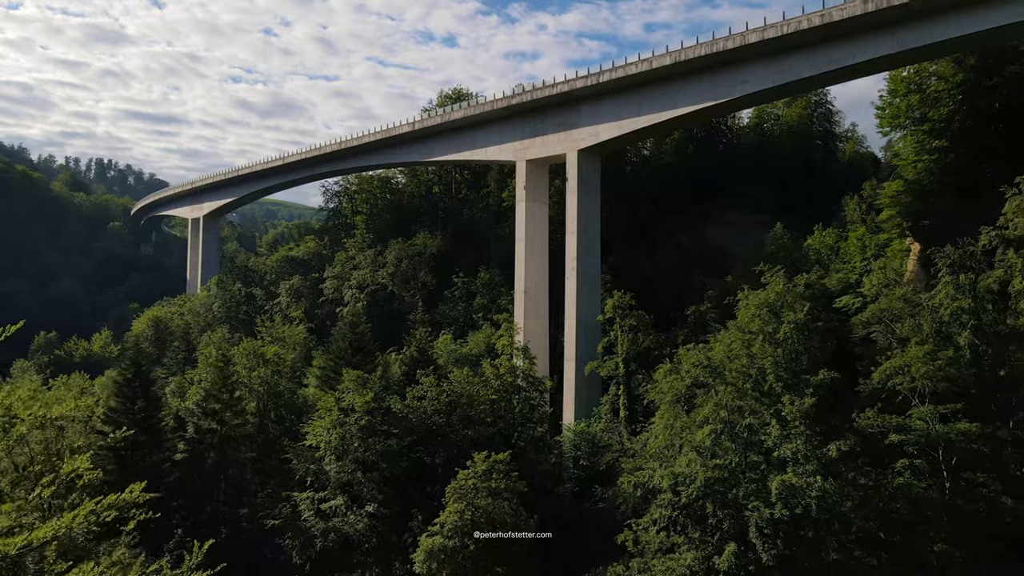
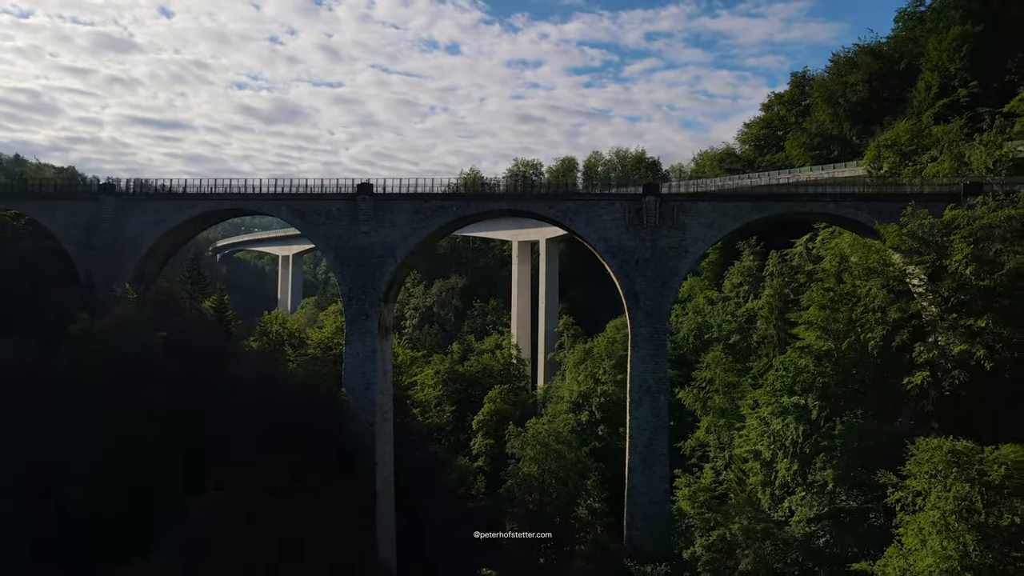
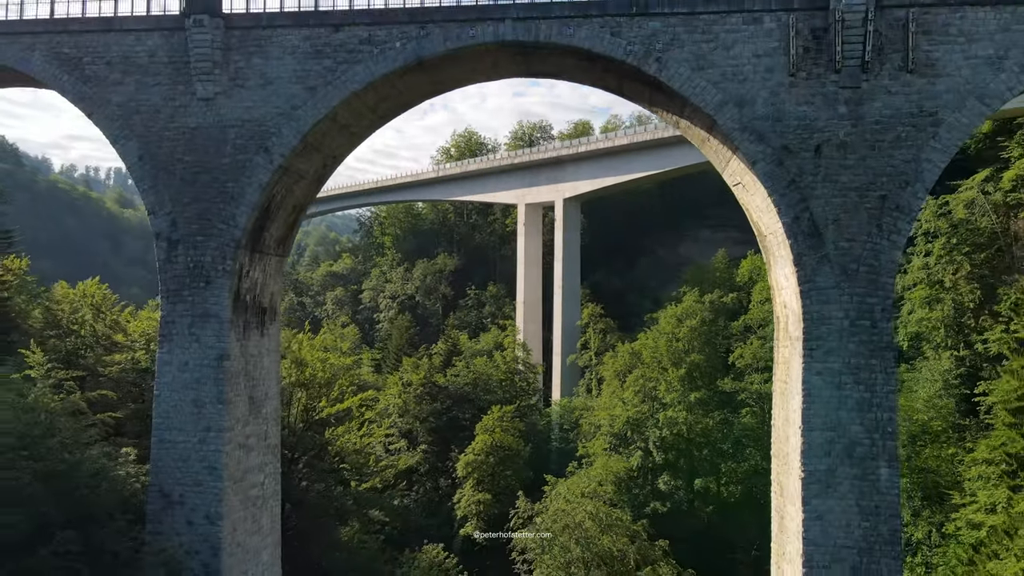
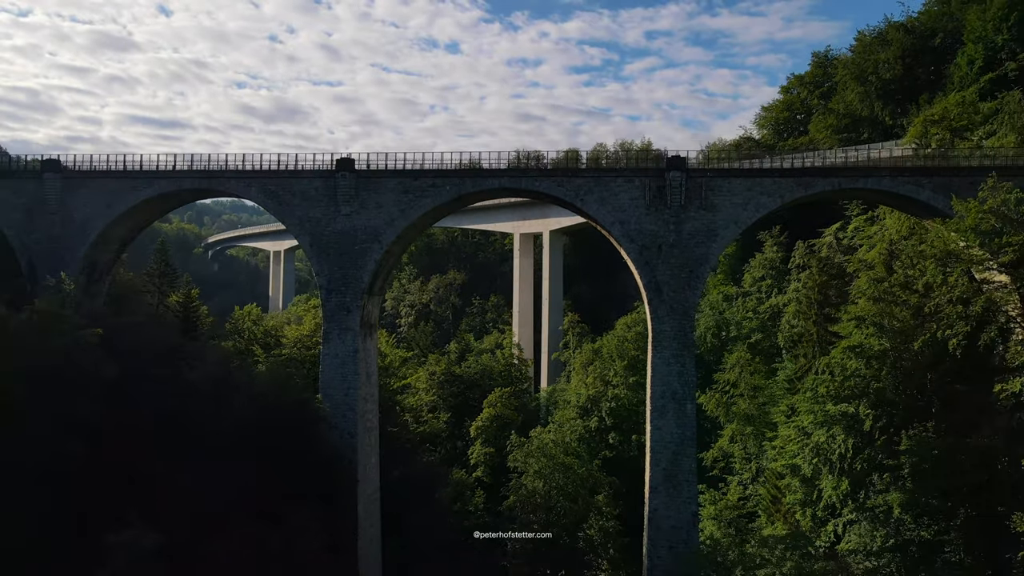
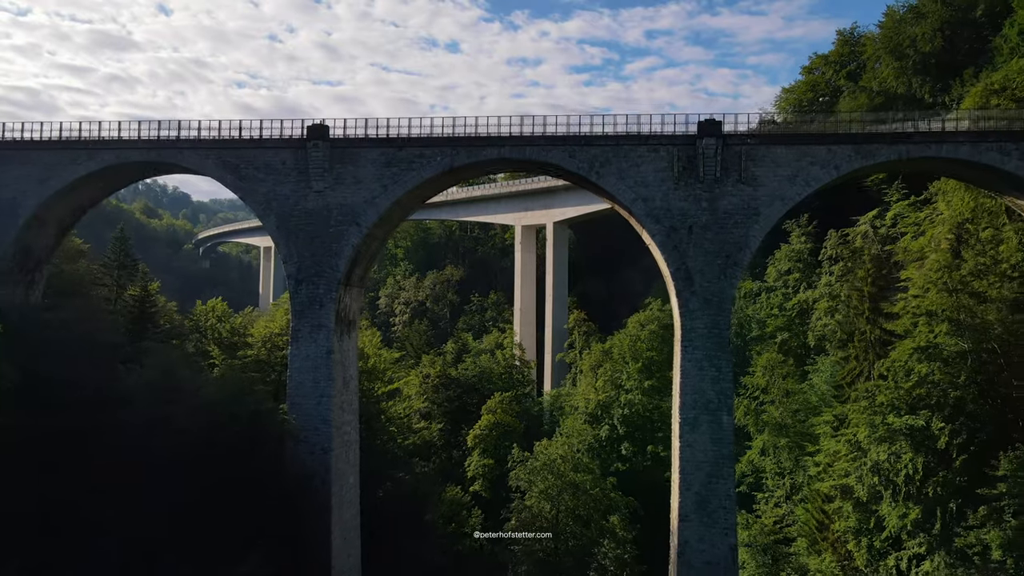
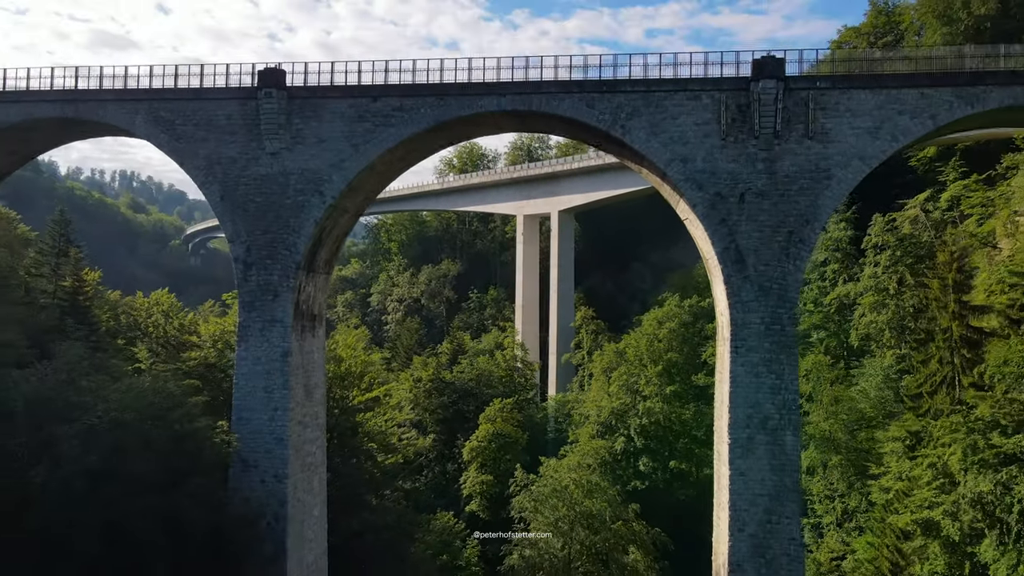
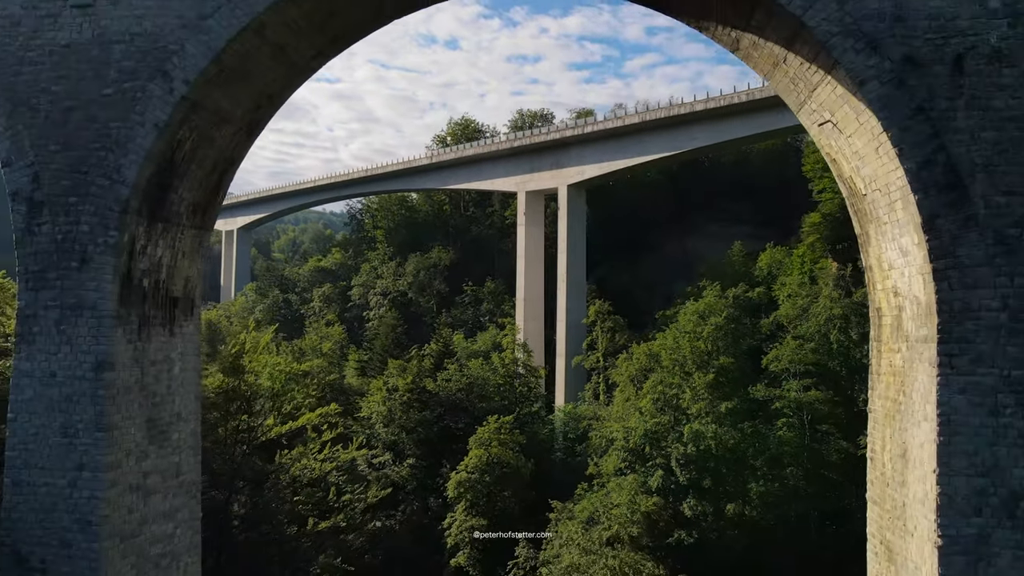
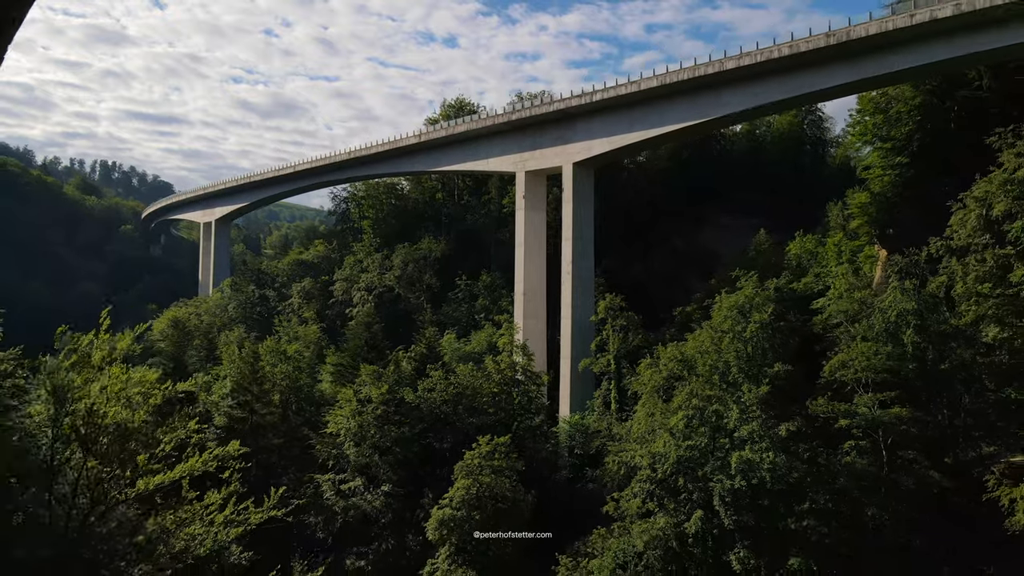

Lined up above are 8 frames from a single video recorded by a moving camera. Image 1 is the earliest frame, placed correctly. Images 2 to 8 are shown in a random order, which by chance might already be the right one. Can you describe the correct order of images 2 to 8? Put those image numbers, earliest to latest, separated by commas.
8, 7, 3, 6, 5, 4, 2
